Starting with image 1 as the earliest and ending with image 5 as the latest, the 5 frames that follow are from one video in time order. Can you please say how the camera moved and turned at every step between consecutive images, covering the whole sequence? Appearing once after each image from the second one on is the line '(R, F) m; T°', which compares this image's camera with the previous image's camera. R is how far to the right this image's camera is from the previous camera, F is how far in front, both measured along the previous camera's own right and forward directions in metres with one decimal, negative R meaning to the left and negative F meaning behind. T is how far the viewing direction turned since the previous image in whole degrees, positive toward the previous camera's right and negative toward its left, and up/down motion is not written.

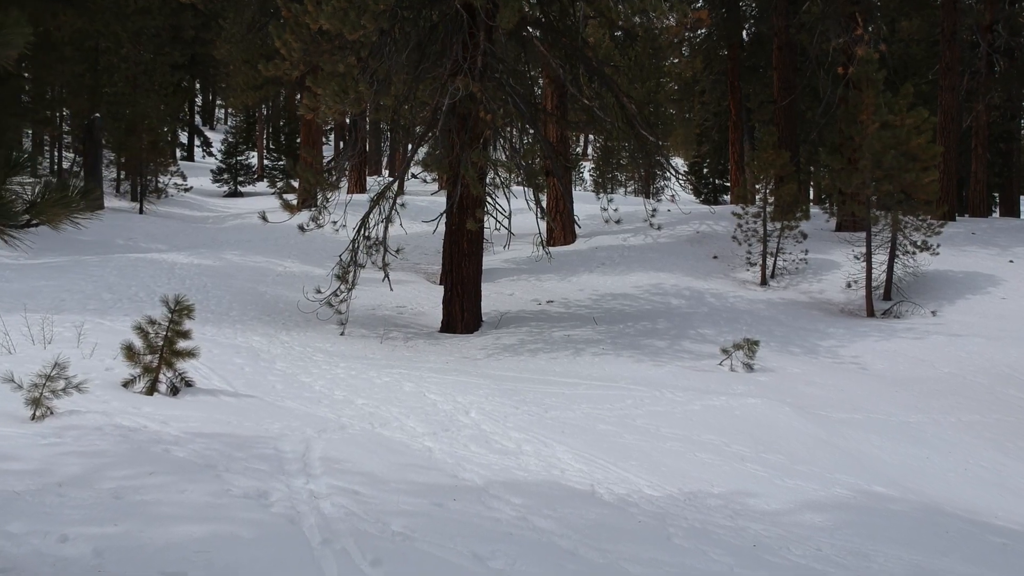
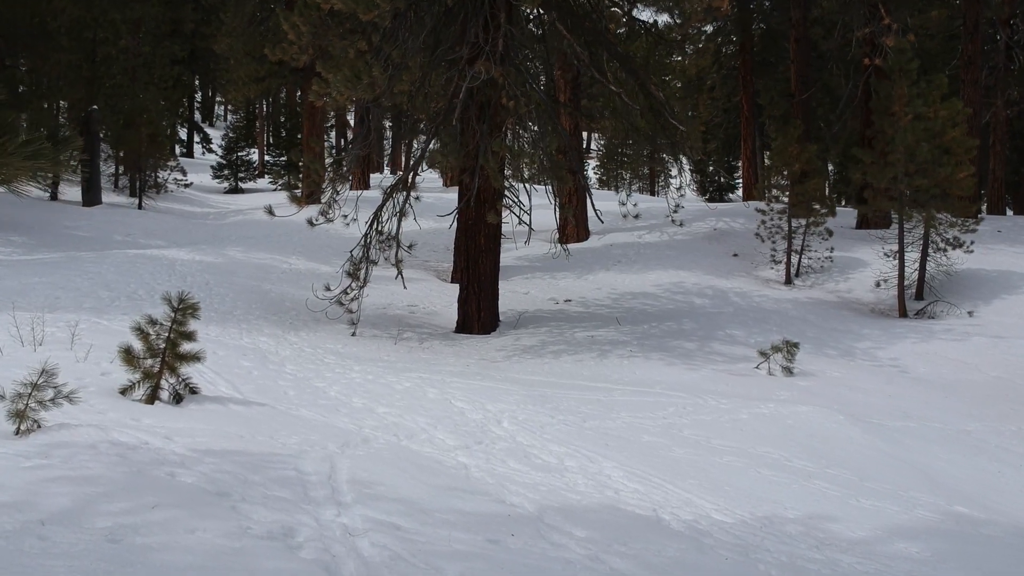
(-0.2, +0.6) m; 0°
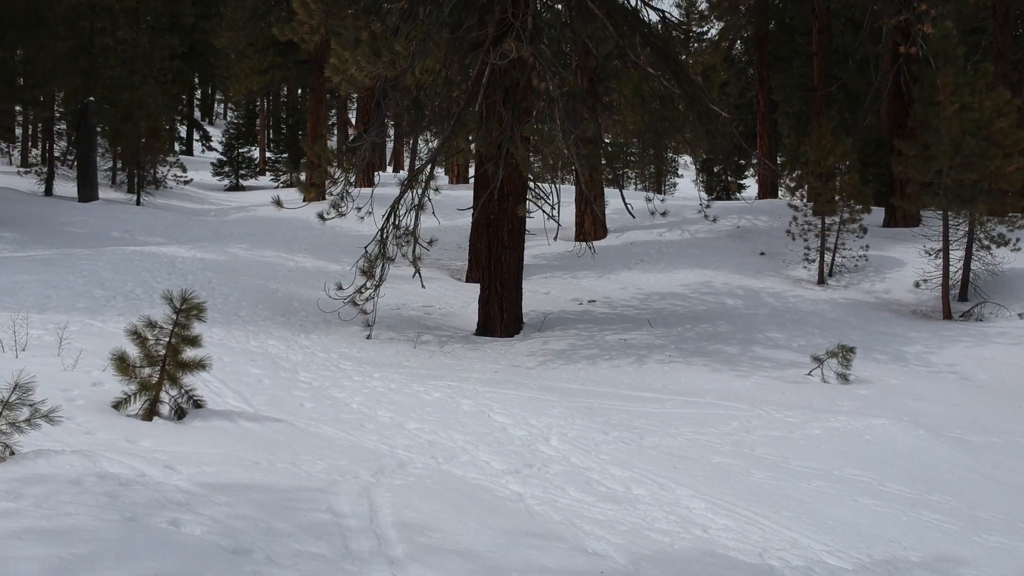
(-0.2, +0.7) m; 0°
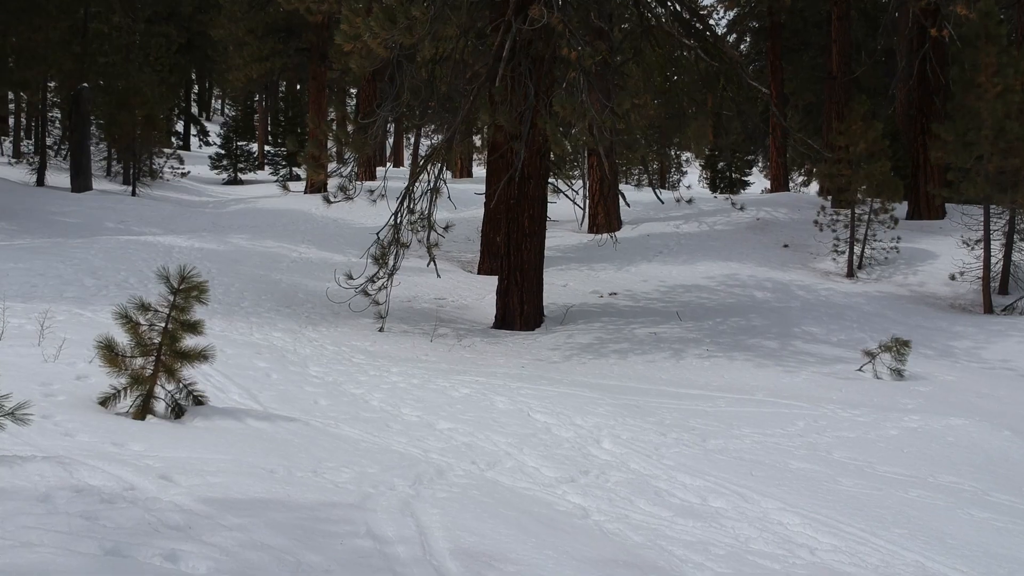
(-0.2, +0.6) m; 0°
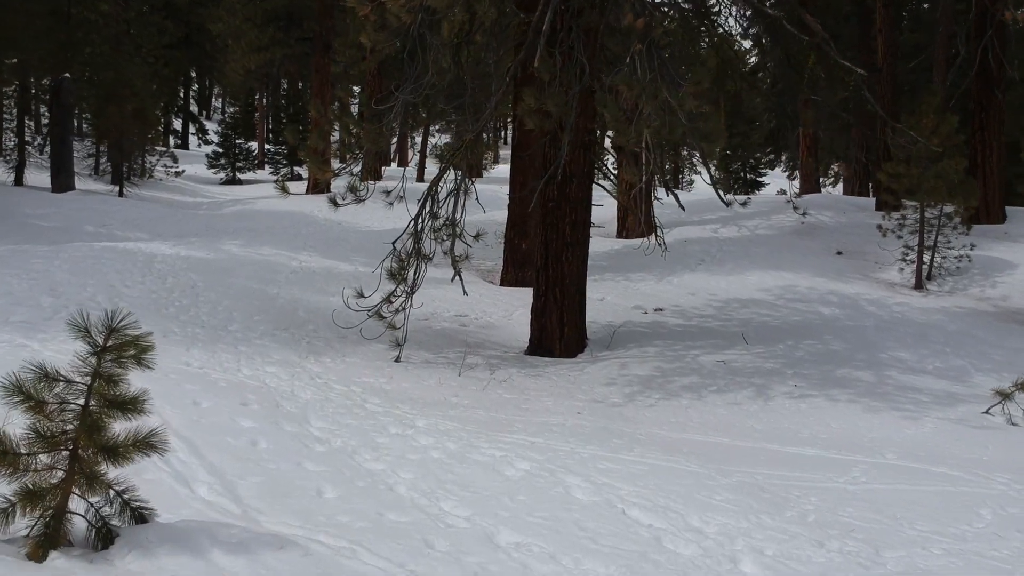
(-0.2, +1.4) m; 0°
